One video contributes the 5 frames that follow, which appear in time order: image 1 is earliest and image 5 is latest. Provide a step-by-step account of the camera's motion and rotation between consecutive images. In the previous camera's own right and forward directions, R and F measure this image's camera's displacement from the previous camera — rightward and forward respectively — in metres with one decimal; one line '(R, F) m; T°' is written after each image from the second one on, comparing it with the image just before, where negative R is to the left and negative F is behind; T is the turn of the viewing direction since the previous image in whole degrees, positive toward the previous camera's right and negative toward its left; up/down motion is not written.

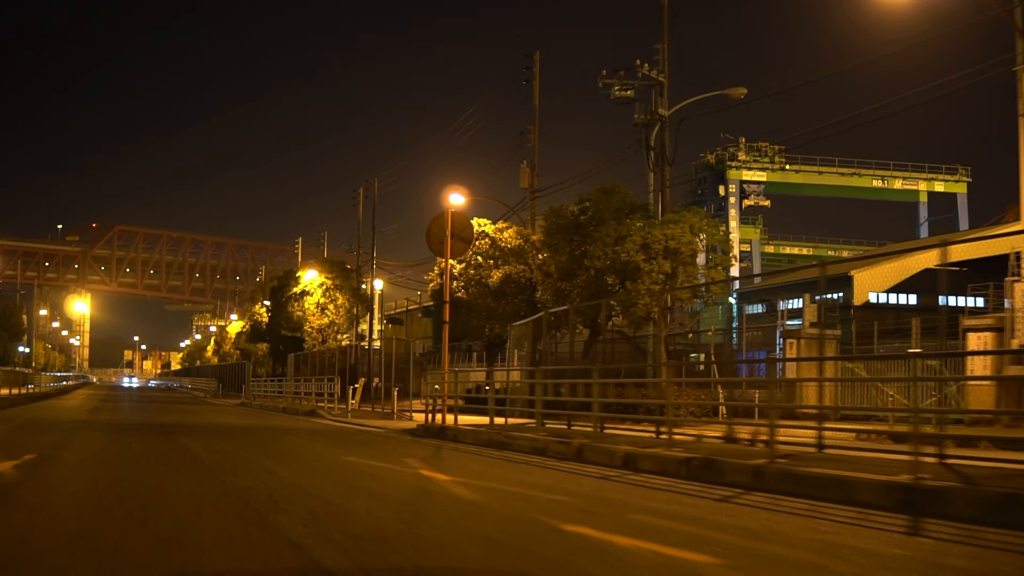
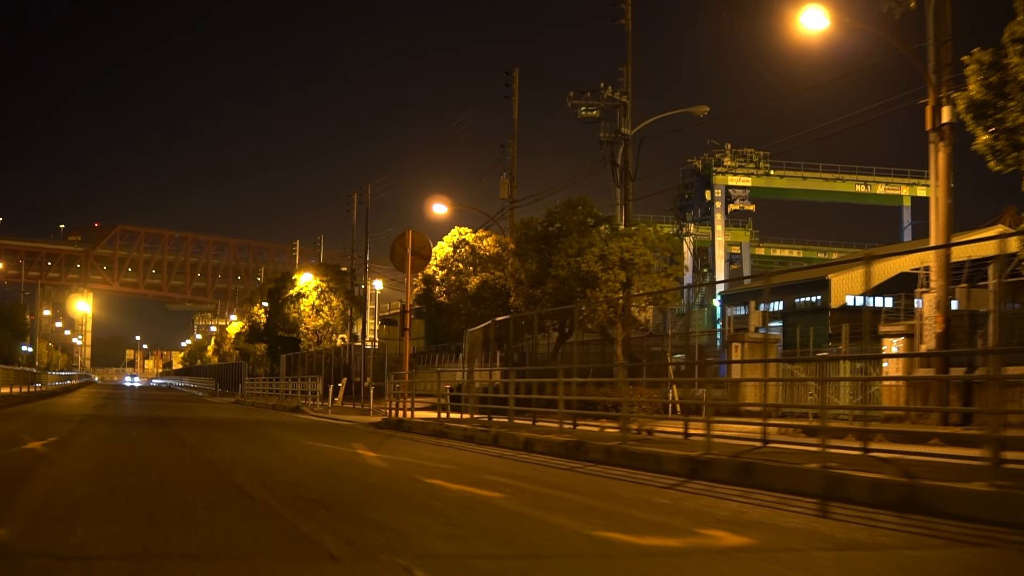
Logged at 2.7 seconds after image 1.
(+0.6, -1.4) m; 0°
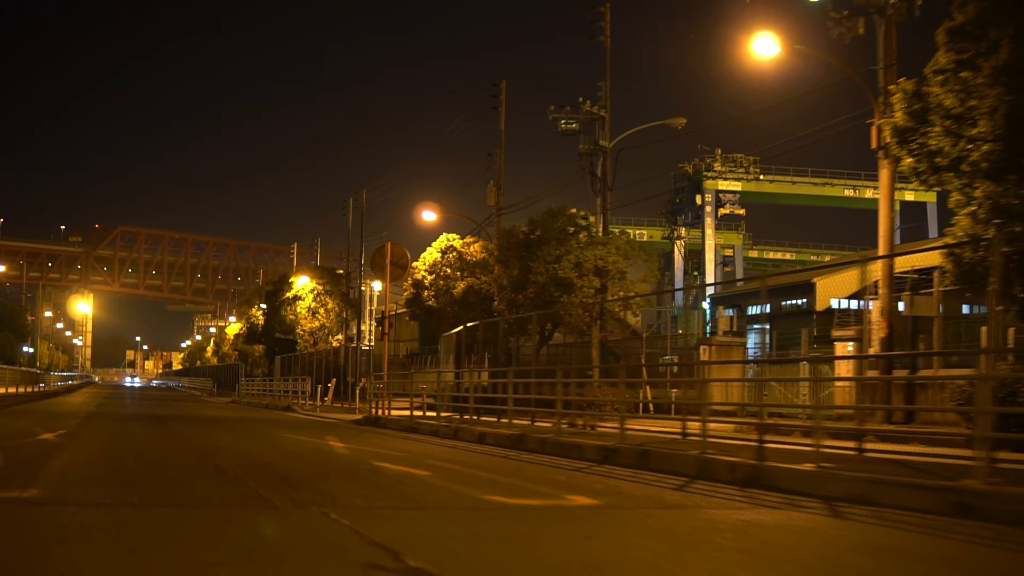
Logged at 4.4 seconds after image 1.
(+0.4, -0.9) m; 0°
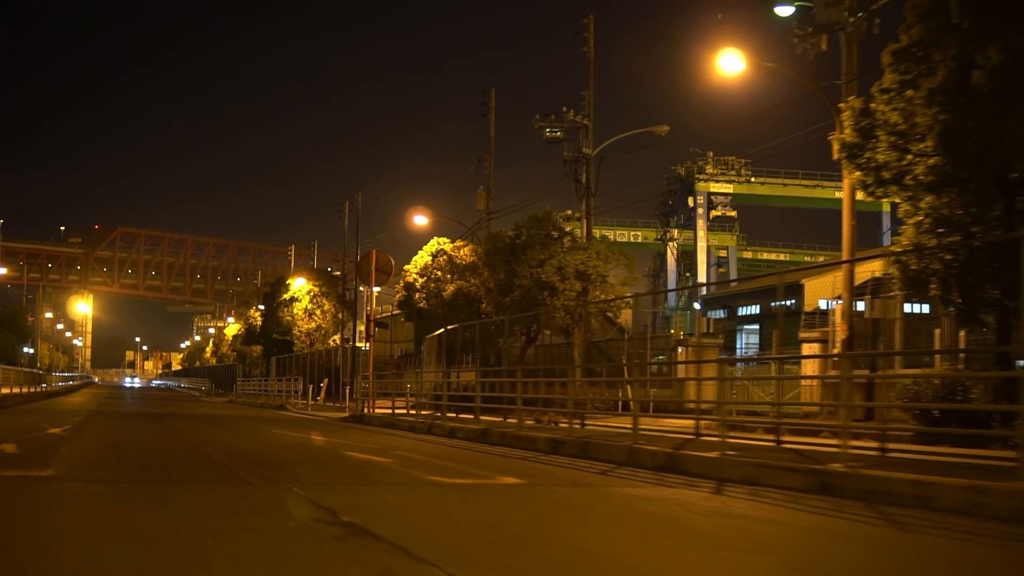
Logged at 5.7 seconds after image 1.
(+0.3, -0.7) m; 0°
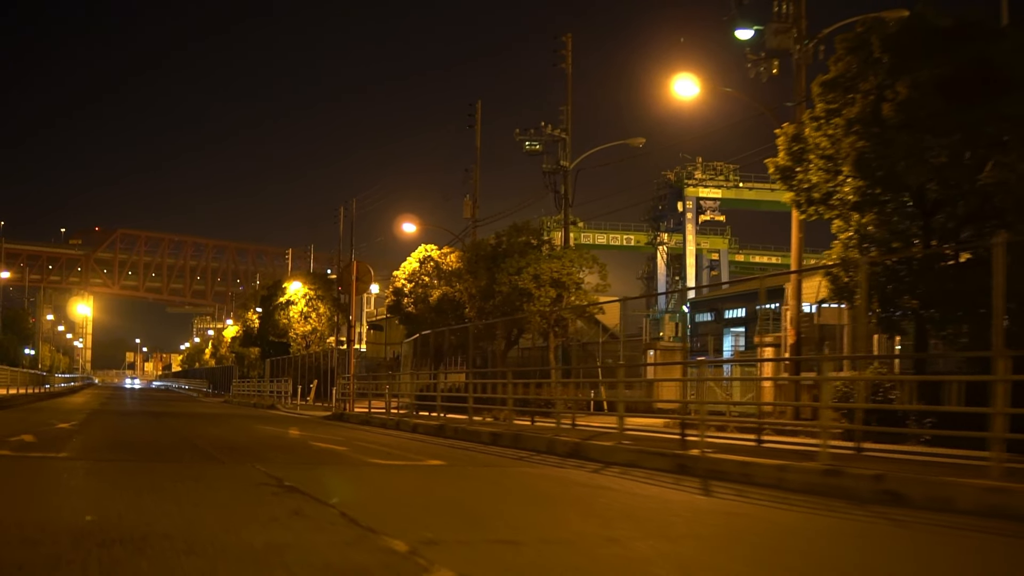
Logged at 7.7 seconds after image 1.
(+0.5, -1.1) m; 0°
